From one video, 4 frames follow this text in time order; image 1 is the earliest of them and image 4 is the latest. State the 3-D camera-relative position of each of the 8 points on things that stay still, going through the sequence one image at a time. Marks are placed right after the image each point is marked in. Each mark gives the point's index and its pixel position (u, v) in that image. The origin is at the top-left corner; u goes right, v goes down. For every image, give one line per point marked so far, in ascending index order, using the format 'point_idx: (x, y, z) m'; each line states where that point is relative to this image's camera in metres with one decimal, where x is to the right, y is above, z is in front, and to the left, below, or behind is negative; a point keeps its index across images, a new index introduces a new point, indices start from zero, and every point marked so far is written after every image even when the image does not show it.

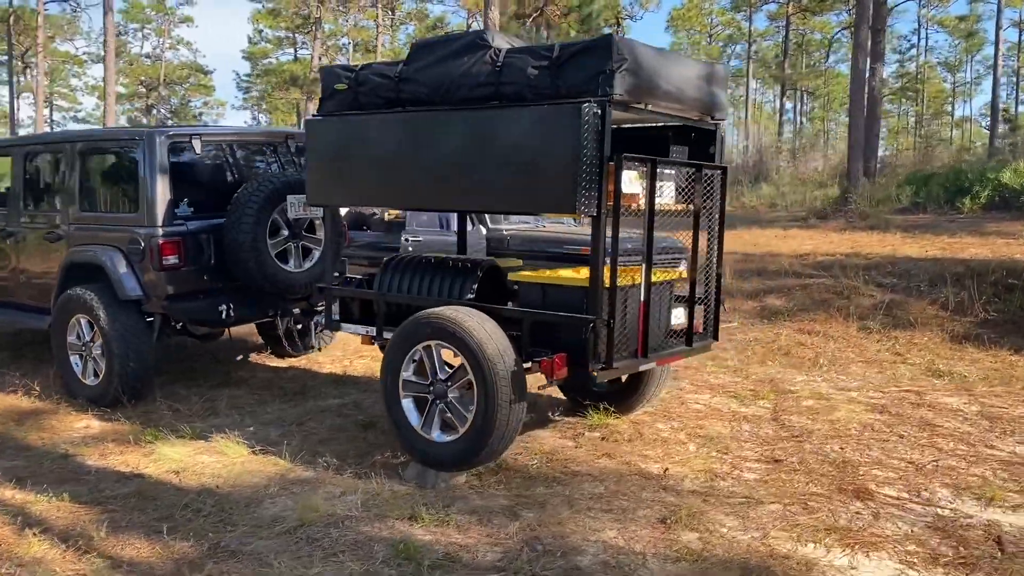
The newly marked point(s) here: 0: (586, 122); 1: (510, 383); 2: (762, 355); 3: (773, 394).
0: (+0.3, +0.7, +3.6) m
1: (0.0, -0.4, +3.7) m
2: (+2.5, -0.7, +8.7) m
3: (+1.6, -0.7, +5.5) m
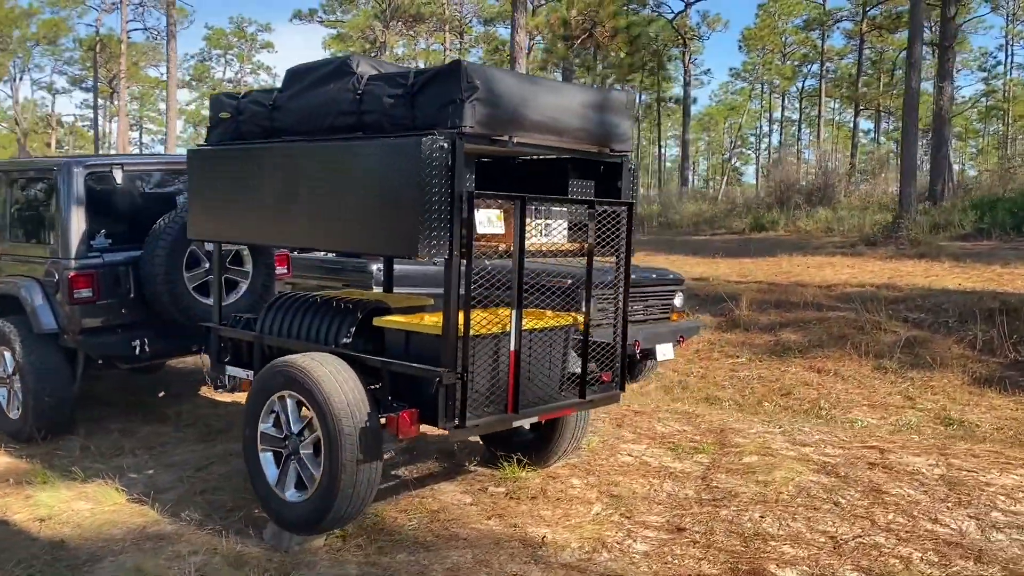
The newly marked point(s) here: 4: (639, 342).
0: (-0.3, +0.5, +3.2) m
1: (-0.6, -0.6, +3.4) m
2: (+2.3, -1.0, +8.2) m
3: (+1.2, -0.9, +5.0) m
4: (+1.1, -0.5, +7.8) m
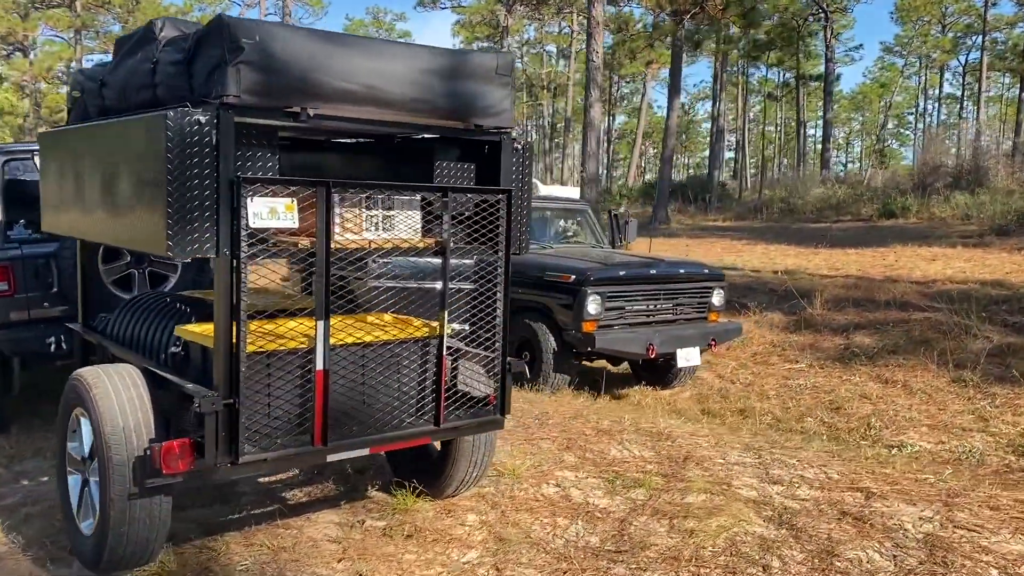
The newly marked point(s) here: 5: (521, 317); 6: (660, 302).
0: (-1.0, +0.5, +2.7) m
1: (-1.3, -0.6, +2.9) m
2: (+2.4, -1.0, +7.2) m
3: (+0.7, -0.9, +4.2) m
4: (+1.1, -0.4, +6.9) m
5: (+0.1, -0.2, +7.2) m
6: (+1.2, -0.1, +7.3) m
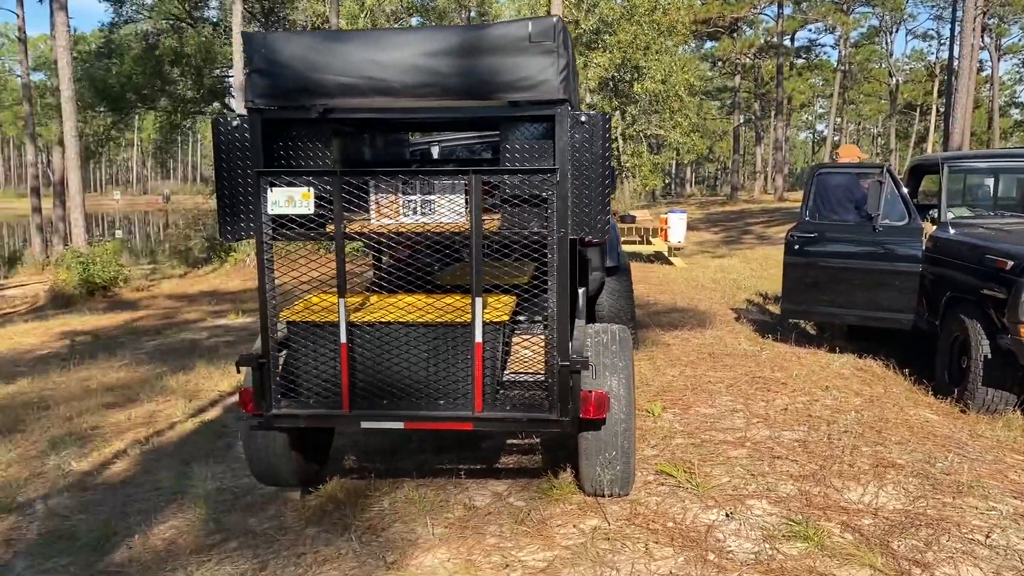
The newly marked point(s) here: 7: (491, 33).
0: (-1.0, +0.6, +3.2) m
1: (-1.1, -0.5, +3.7) m
2: (+4.5, -1.1, +4.1) m
3: (+1.2, -0.9, +3.2) m
4: (+3.5, -0.4, +4.8) m
5: (+2.9, -0.1, +5.7) m
6: (+3.8, -0.1, +4.9) m
7: (-0.1, +0.9, +3.2) m
